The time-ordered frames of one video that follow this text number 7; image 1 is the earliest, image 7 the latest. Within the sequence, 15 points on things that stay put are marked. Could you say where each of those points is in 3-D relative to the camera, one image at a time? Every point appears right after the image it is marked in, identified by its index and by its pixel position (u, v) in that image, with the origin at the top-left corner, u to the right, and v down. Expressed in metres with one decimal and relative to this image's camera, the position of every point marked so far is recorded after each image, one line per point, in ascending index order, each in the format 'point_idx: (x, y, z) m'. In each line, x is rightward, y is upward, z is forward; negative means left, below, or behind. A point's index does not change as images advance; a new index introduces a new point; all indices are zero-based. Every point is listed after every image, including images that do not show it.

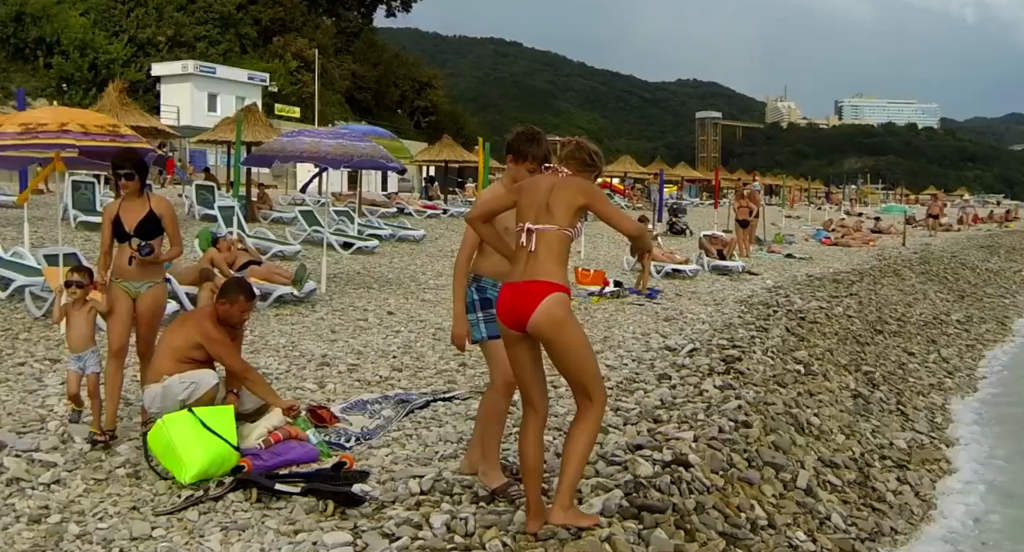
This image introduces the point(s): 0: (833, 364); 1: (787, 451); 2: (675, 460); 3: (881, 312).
0: (+3.7, -1.0, +9.9) m
1: (+2.1, -1.4, +6.5) m
2: (+1.0, -1.2, +5.4) m
3: (+6.8, -0.7, +15.6) m
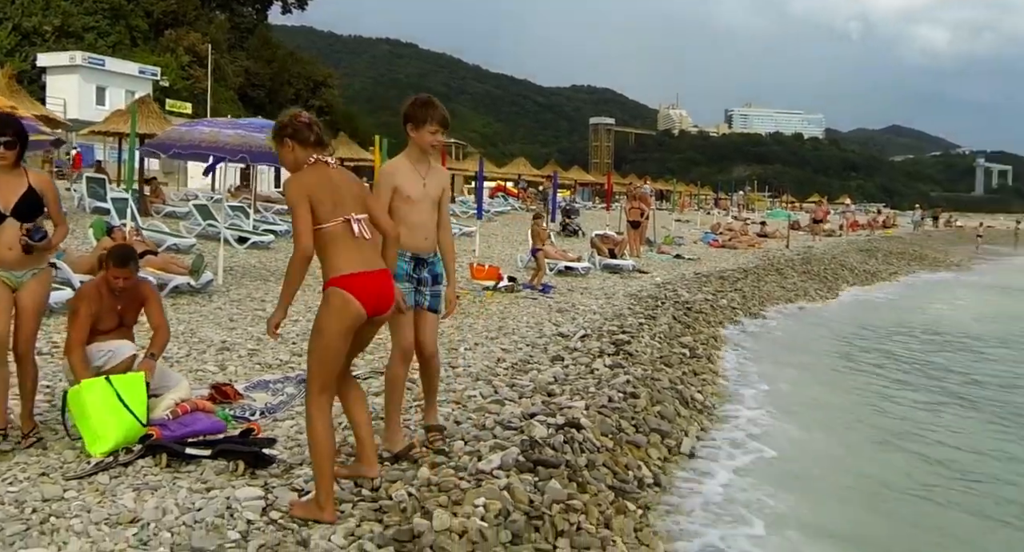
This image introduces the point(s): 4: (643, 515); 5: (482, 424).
0: (+2.5, -0.9, +10.6) m
1: (+1.3, -1.2, +7.1) m
2: (+0.4, -1.0, +5.8) m
3: (+4.9, -0.6, +16.6) m
4: (+0.8, -1.5, +5.3) m
5: (-0.2, -1.0, +5.7) m
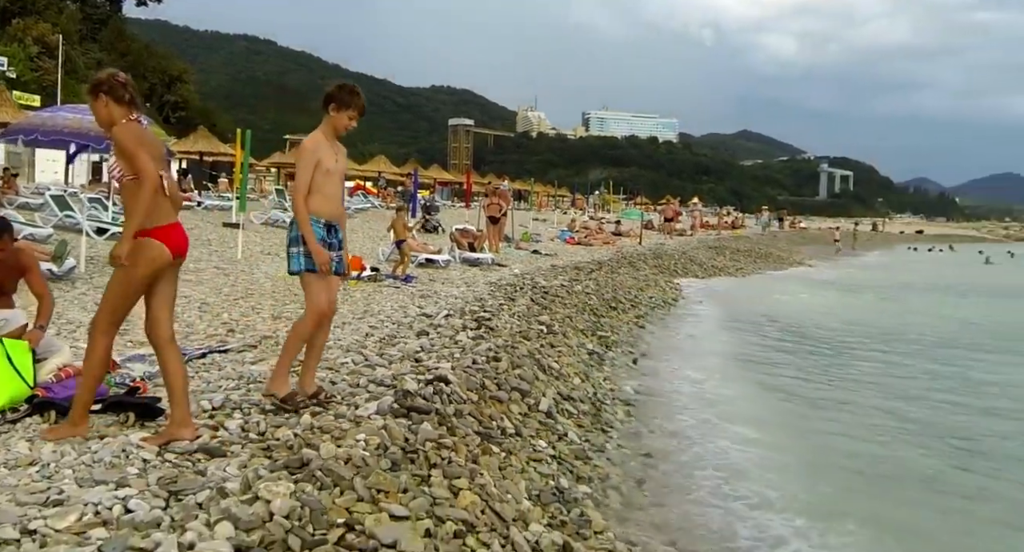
0: (+0.8, -0.6, +11.5) m
1: (+0.1, -1.0, +7.7) m
2: (-0.6, -0.7, +6.3) m
3: (+2.2, -0.3, +17.8) m
4: (-0.1, -1.3, +6.0) m
5: (-1.1, -0.8, +6.2) m
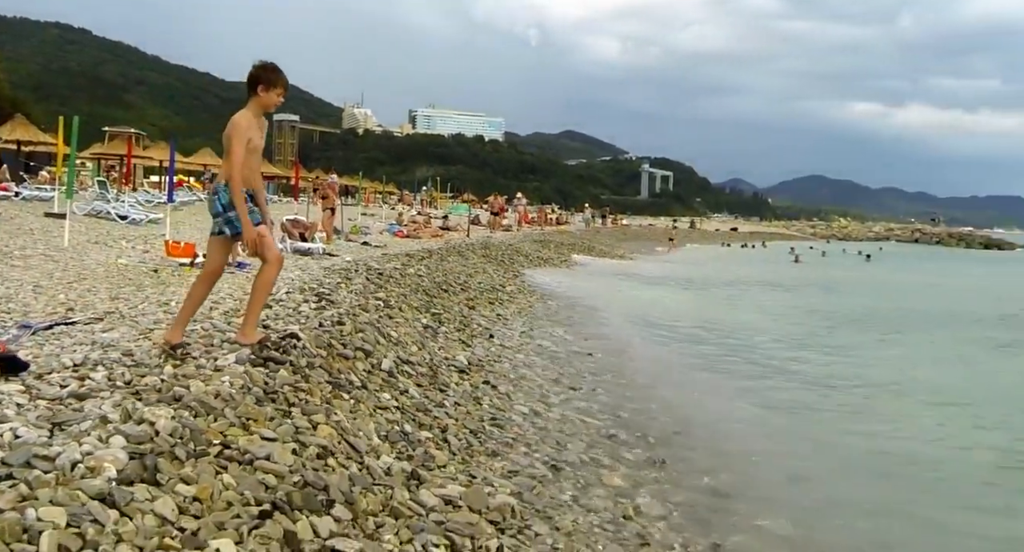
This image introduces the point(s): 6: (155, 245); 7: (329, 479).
0: (-1.5, -0.3, +12.2) m
1: (-1.4, -0.7, +8.4) m
2: (-1.8, -0.5, +6.8) m
3: (-1.3, 0.0, +18.6) m
4: (-1.2, -1.0, +6.6) m
5: (-2.3, -0.5, +6.6) m
6: (-5.3, +0.5, +12.7) m
7: (-1.0, -1.1, +4.8) m
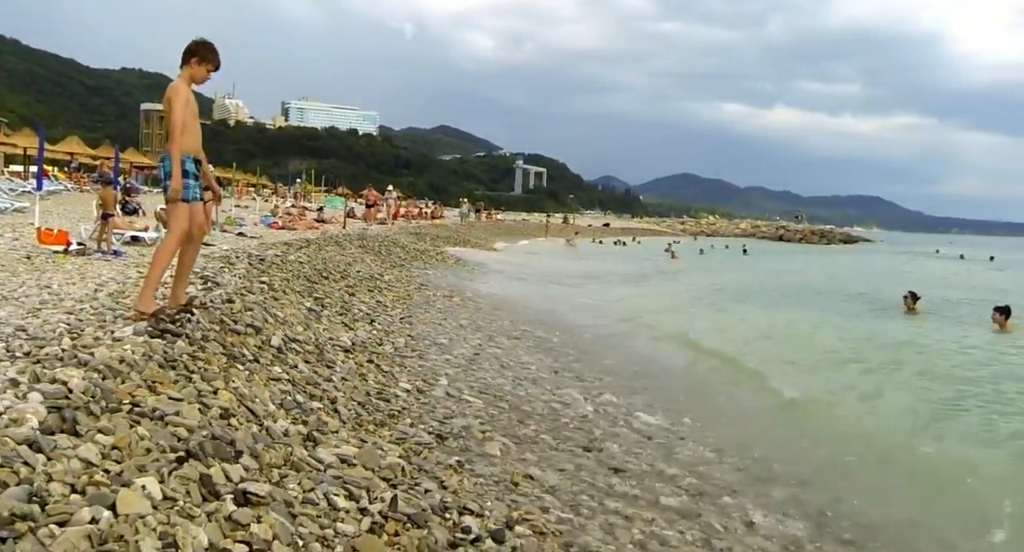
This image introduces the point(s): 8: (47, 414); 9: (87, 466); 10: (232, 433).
0: (-3.2, -0.1, +12.4) m
1: (-2.5, -0.5, +8.6) m
2: (-2.7, -0.3, +7.1) m
3: (-4.0, +0.3, +18.8) m
4: (-2.1, -0.8, +6.9) m
5: (-3.2, -0.3, +6.7) m
6: (-7.0, +0.6, +12.4) m
7: (-1.7, -0.9, +5.2) m
8: (-2.2, -0.7, +4.1) m
9: (-1.9, -0.9, +3.8) m
10: (-1.7, -0.9, +5.2) m
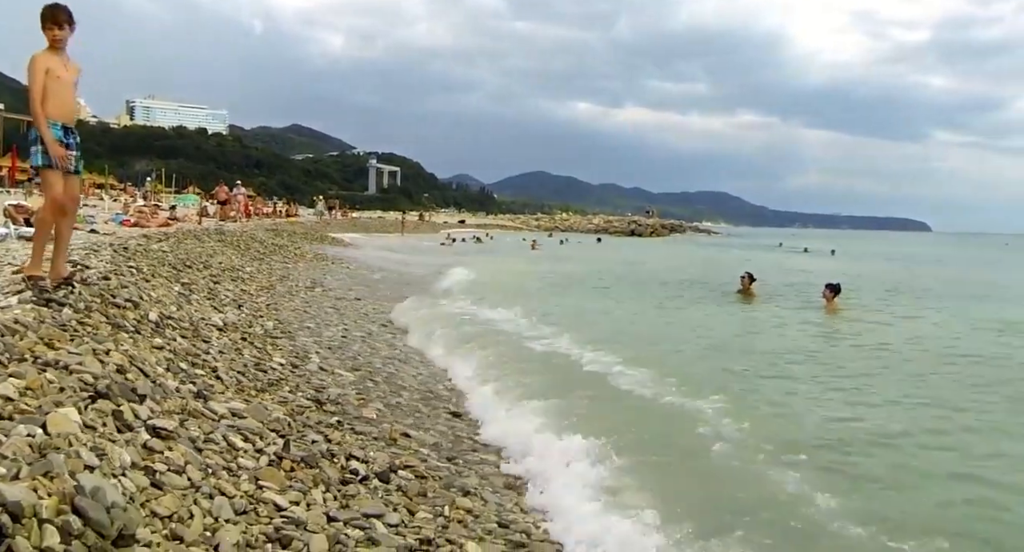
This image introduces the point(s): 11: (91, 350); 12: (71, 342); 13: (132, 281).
0: (-5.1, 0.0, +12.3) m
1: (-3.9, -0.3, +8.8) m
2: (-3.8, -0.1, +7.2) m
3: (-7.0, +0.3, +18.5) m
4: (-3.1, -0.6, +7.1) m
5: (-4.2, -0.2, +6.8) m
6: (-9.0, +0.6, +11.7) m
7: (-2.4, -0.7, +5.5) m
8: (-2.8, -0.4, +4.4) m
9: (-2.4, -0.6, +4.2) m
10: (-2.4, -0.7, +5.5) m
11: (-2.8, -0.5, +5.7) m
12: (-2.9, -0.4, +5.6) m
13: (-4.3, -0.1, +9.8) m
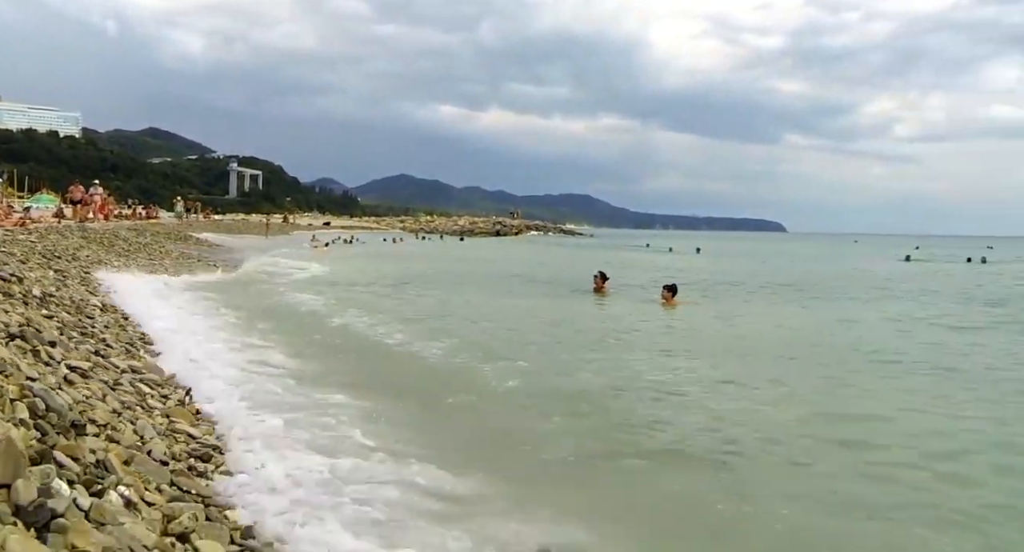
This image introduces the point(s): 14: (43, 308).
0: (-7.1, +0.1, +12.6) m
1: (-5.3, -0.1, +9.3) m
2: (-5.0, +0.1, +7.7) m
3: (-9.9, +0.3, +18.4) m
4: (-4.3, -0.4, +7.7) m
5: (-5.3, 0.0, +7.3) m
6: (-10.8, +0.6, +11.4) m
7: (-3.3, -0.5, +6.2) m
8: (-3.6, -0.2, +5.1) m
9: (-3.2, -0.4, +4.9) m
10: (-3.4, -0.5, +6.3) m
11: (-3.7, -0.3, +6.4) m
12: (-3.8, -0.2, +6.3) m
13: (-5.9, +0.1, +10.2) m
14: (-4.9, -0.3, +9.0) m
